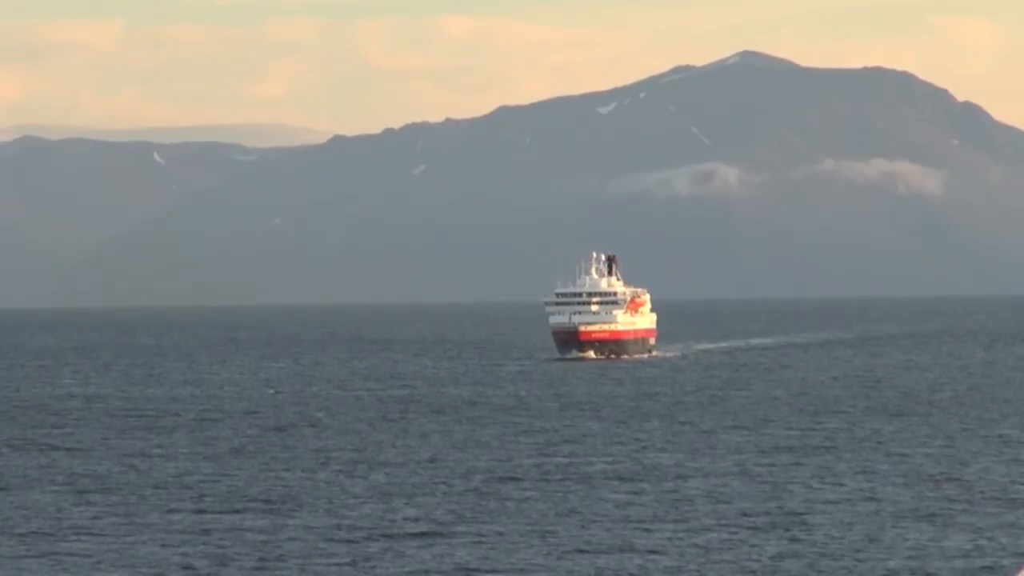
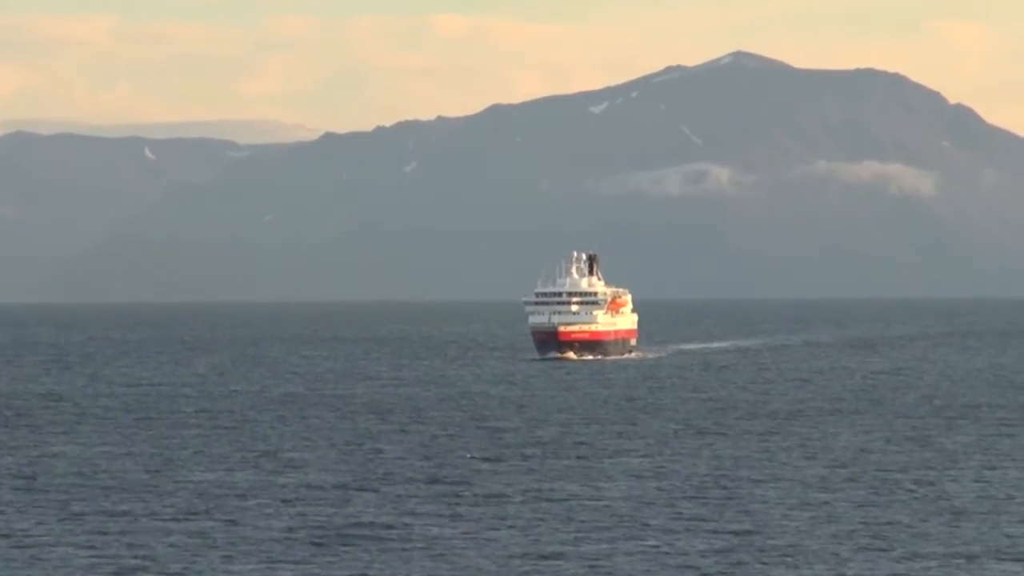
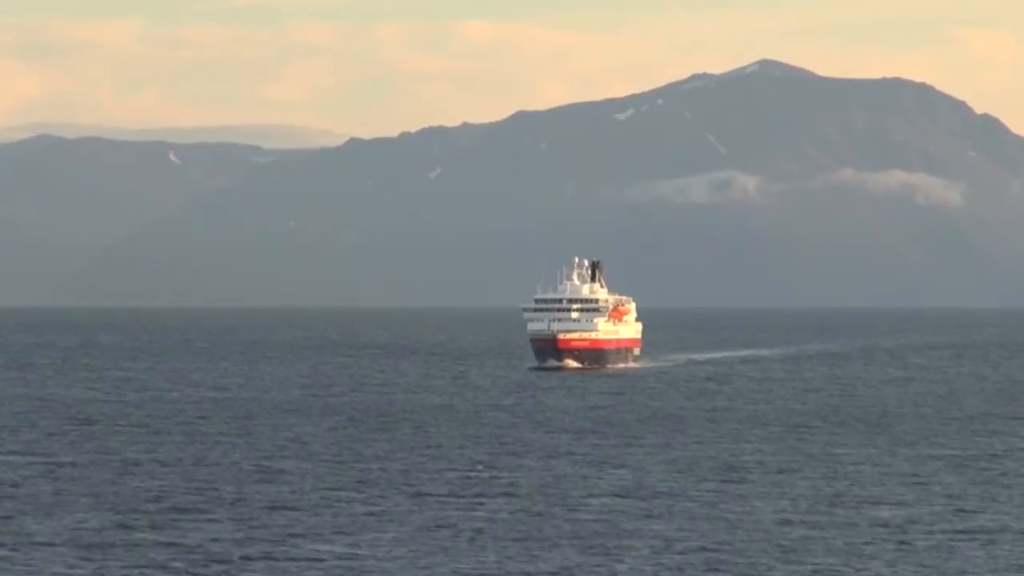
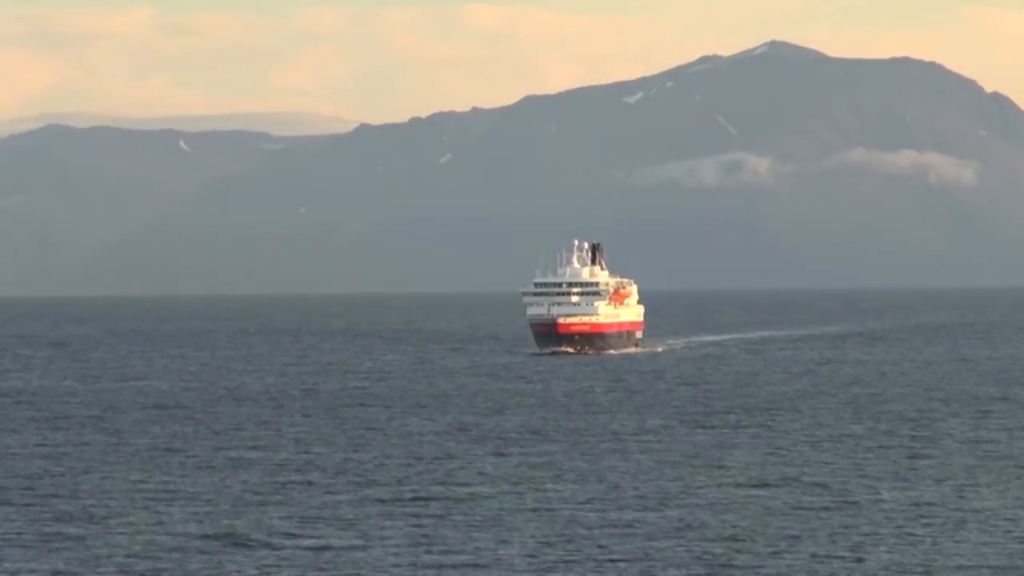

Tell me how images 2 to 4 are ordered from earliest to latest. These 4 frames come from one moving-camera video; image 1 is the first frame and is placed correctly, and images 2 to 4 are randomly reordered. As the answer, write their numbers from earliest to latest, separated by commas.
2, 3, 4
